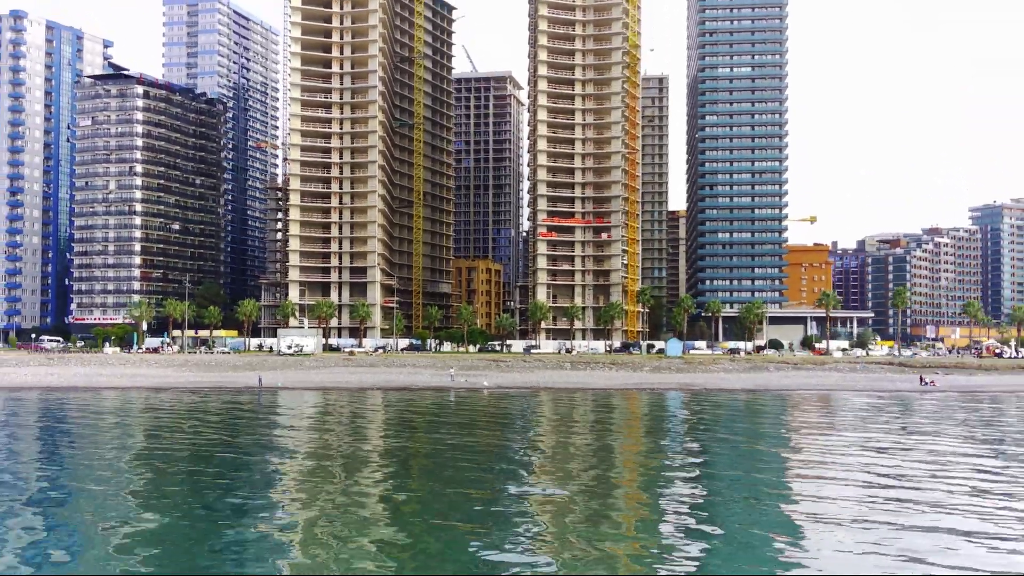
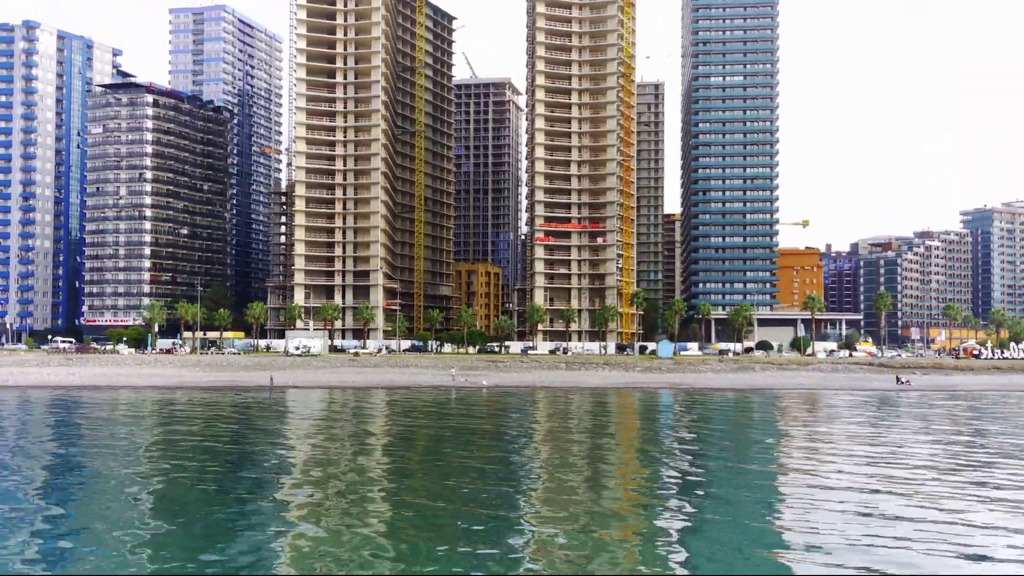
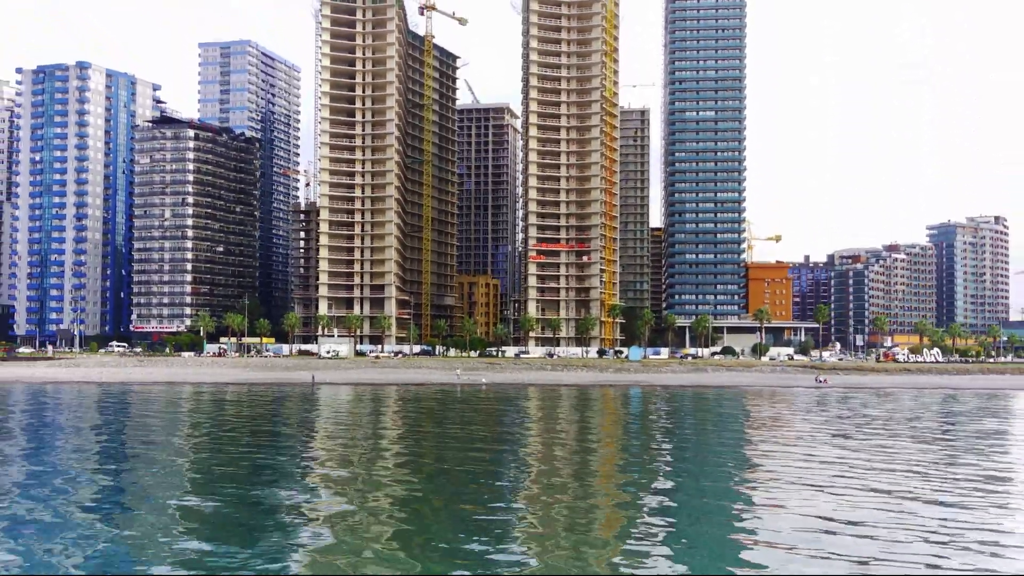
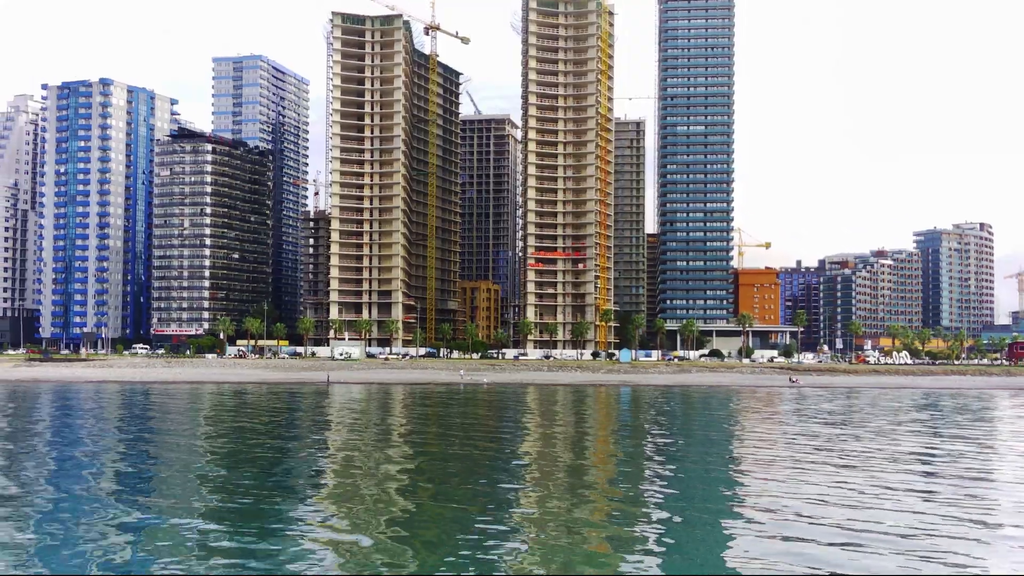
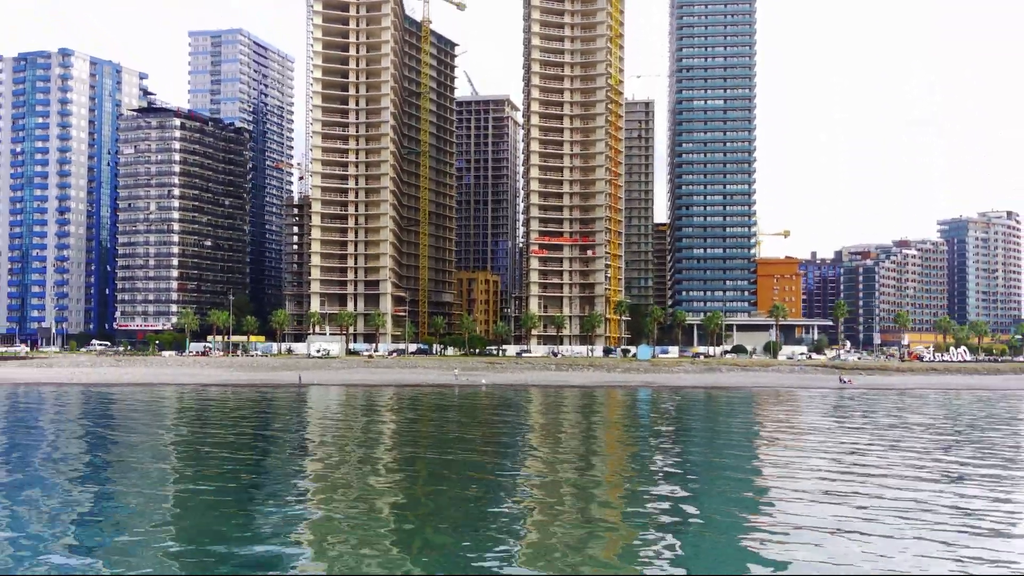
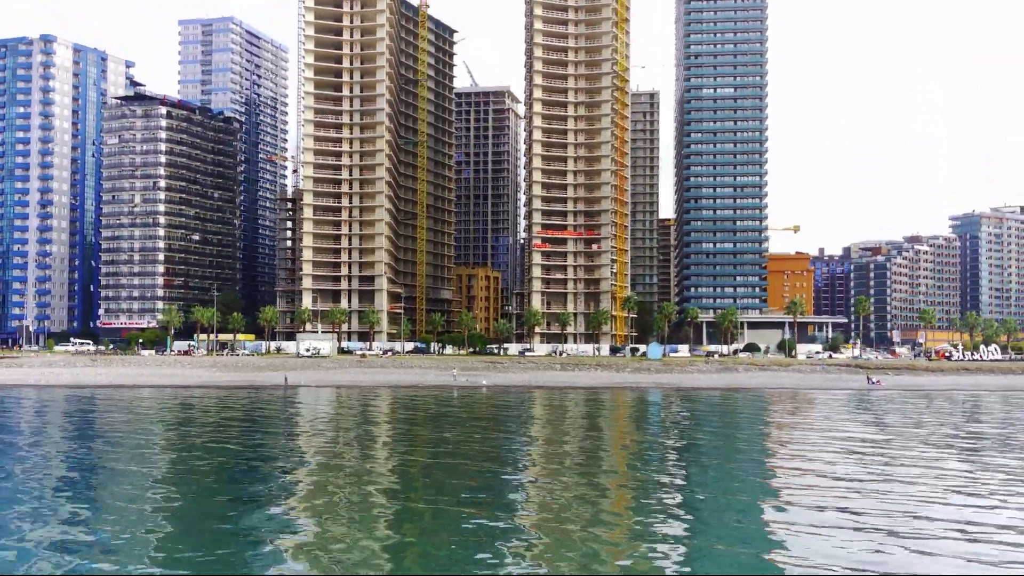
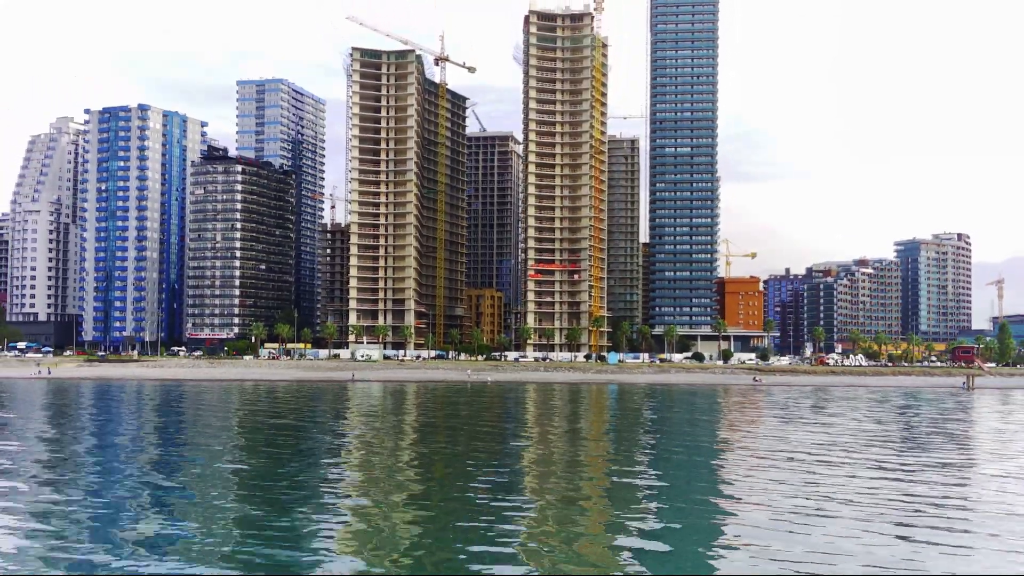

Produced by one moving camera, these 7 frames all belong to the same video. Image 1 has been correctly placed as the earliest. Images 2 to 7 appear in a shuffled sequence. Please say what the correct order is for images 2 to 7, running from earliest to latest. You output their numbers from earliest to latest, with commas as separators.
2, 6, 5, 3, 4, 7
